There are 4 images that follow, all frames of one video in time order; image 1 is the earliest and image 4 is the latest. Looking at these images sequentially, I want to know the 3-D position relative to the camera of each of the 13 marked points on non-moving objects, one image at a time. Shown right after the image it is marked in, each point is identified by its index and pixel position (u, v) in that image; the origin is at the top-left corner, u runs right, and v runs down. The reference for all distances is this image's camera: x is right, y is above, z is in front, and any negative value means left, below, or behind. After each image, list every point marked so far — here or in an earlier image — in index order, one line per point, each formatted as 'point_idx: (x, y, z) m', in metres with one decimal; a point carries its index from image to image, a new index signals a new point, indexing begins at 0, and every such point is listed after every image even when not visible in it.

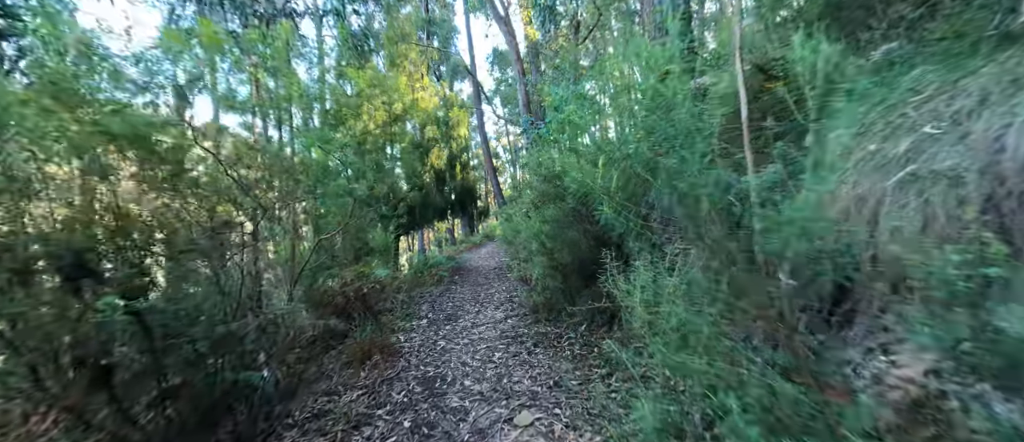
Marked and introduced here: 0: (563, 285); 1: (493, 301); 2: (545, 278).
0: (+0.7, -0.9, +5.0) m
1: (-0.4, -1.5, +6.7) m
2: (+0.5, -0.9, +5.3) m
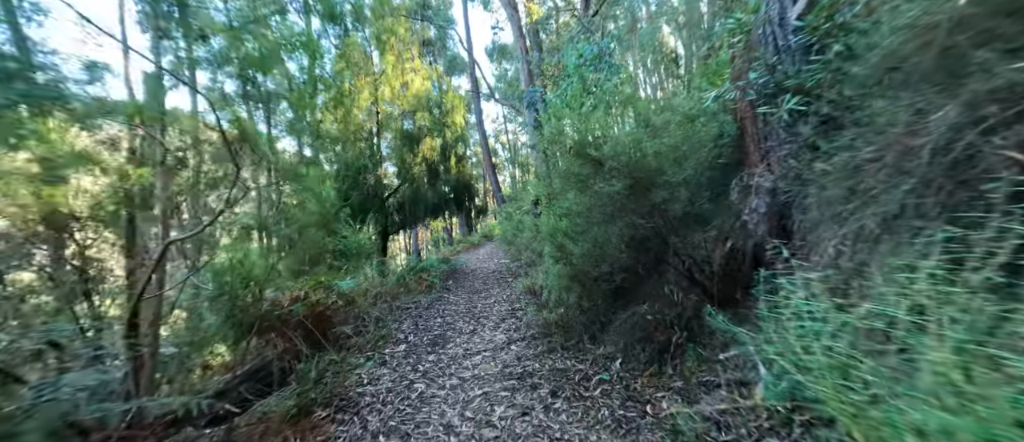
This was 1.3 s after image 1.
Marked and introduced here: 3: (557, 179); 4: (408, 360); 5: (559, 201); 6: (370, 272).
0: (+0.8, -0.9, +3.8) m
1: (-0.3, -1.5, +5.4) m
2: (+0.6, -0.8, +4.0) m
3: (+0.5, +0.5, +3.8) m
4: (-1.2, -1.6, +4.1) m
5: (+0.6, +0.2, +3.8) m
6: (-2.9, -1.1, +7.3) m
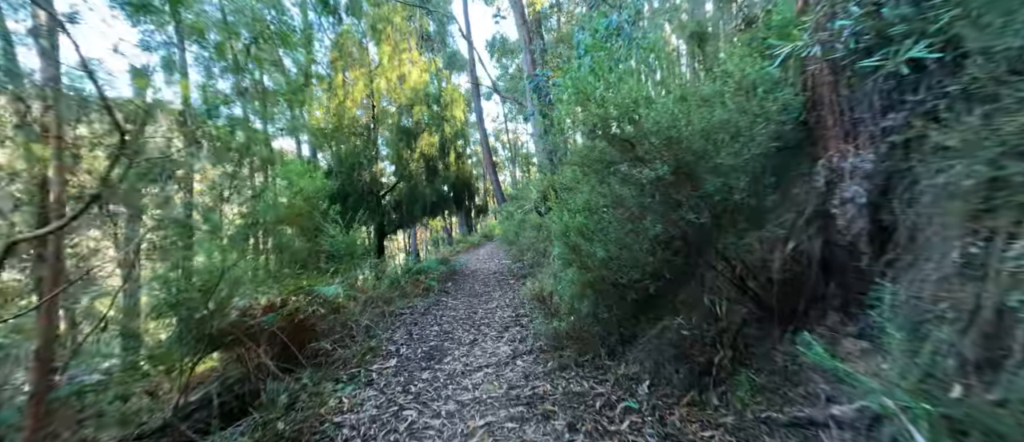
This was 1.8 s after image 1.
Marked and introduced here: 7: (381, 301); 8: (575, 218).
0: (+0.8, -0.8, +3.3) m
1: (-0.3, -1.4, +4.9) m
2: (+0.6, -0.8, +3.5) m
3: (+0.6, +0.5, +3.3) m
4: (-1.2, -1.6, +3.6) m
5: (+0.6, +0.2, +3.3) m
6: (-2.9, -1.0, +6.8) m
7: (-2.4, -1.5, +6.5) m
8: (+0.6, 0.0, +3.4) m
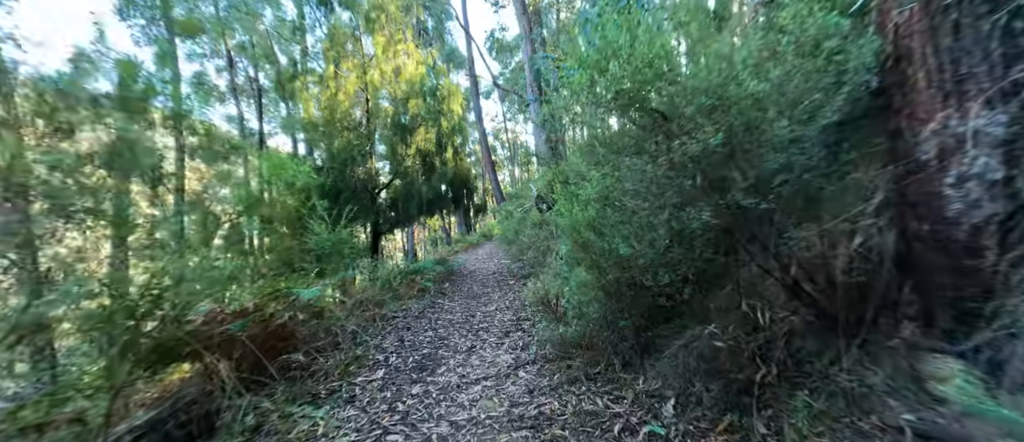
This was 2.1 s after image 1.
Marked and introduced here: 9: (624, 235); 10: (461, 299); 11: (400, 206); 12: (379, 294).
0: (+0.9, -0.8, +2.9) m
1: (-0.2, -1.4, +4.6) m
2: (+0.7, -0.7, +3.2) m
3: (+0.6, +0.6, +2.9) m
4: (-1.1, -1.6, +3.3) m
5: (+0.6, +0.3, +2.9) m
6: (-2.9, -1.0, +6.4) m
7: (-2.4, -1.4, +6.2) m
8: (+0.6, +0.1, +3.0) m
9: (+0.8, -0.1, +2.7) m
10: (-1.0, -1.6, +7.1) m
11: (-3.2, +0.4, +10.2) m
12: (-2.4, -1.3, +6.5) m
